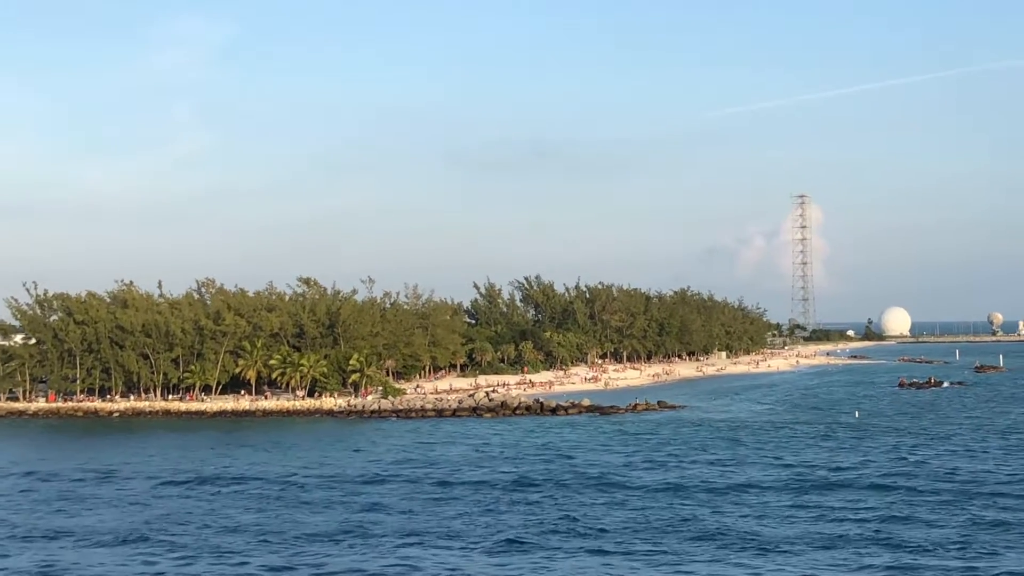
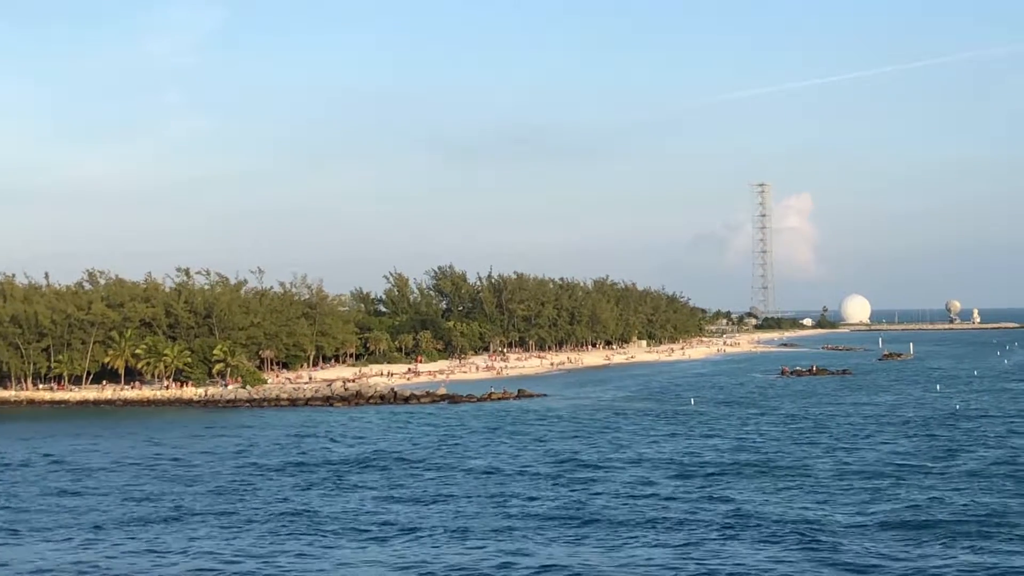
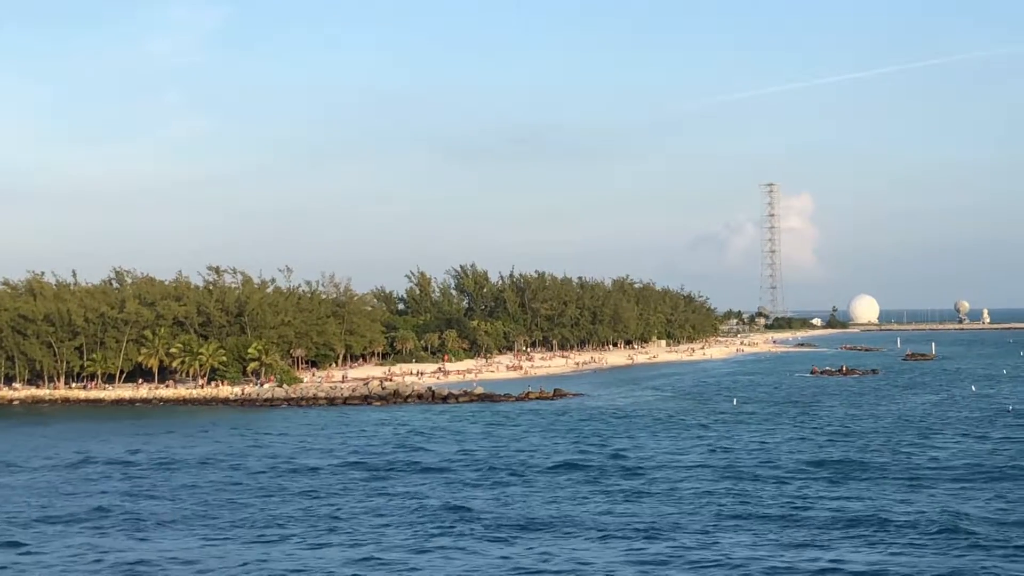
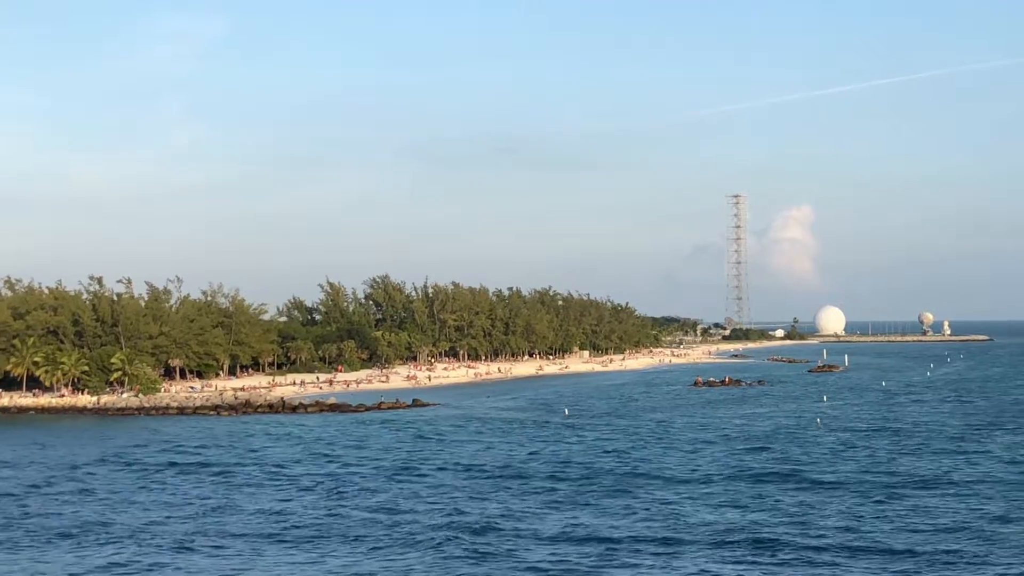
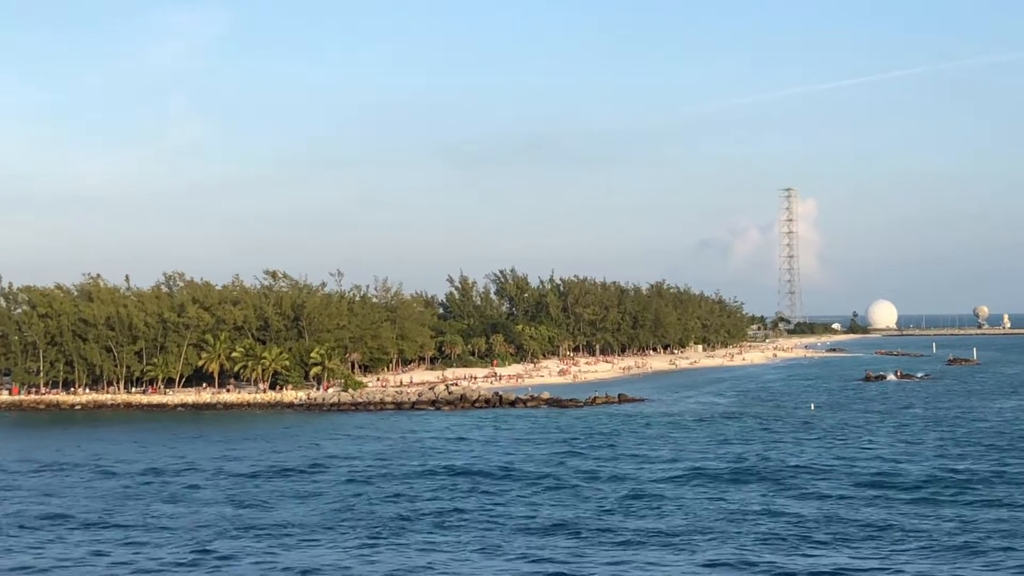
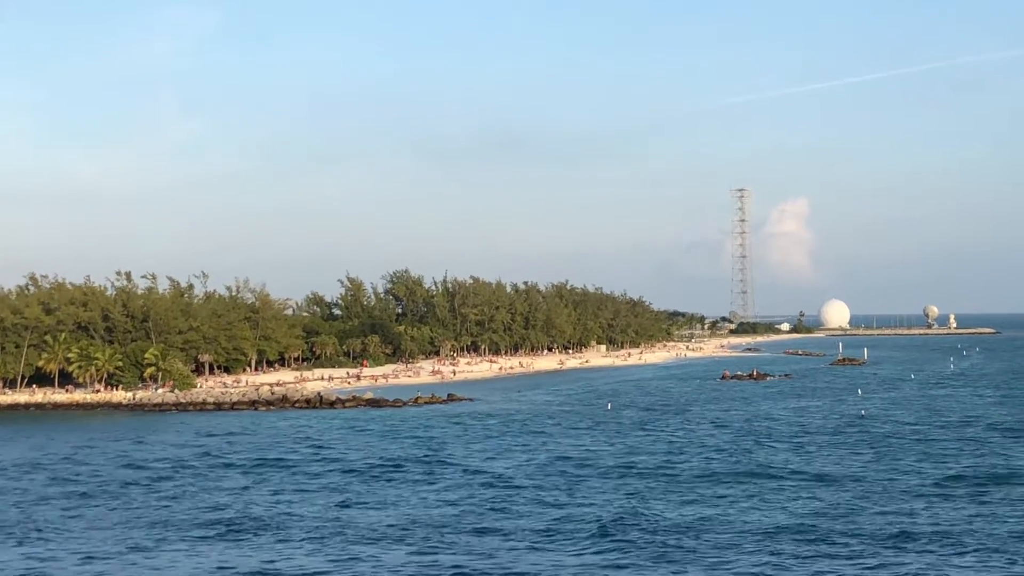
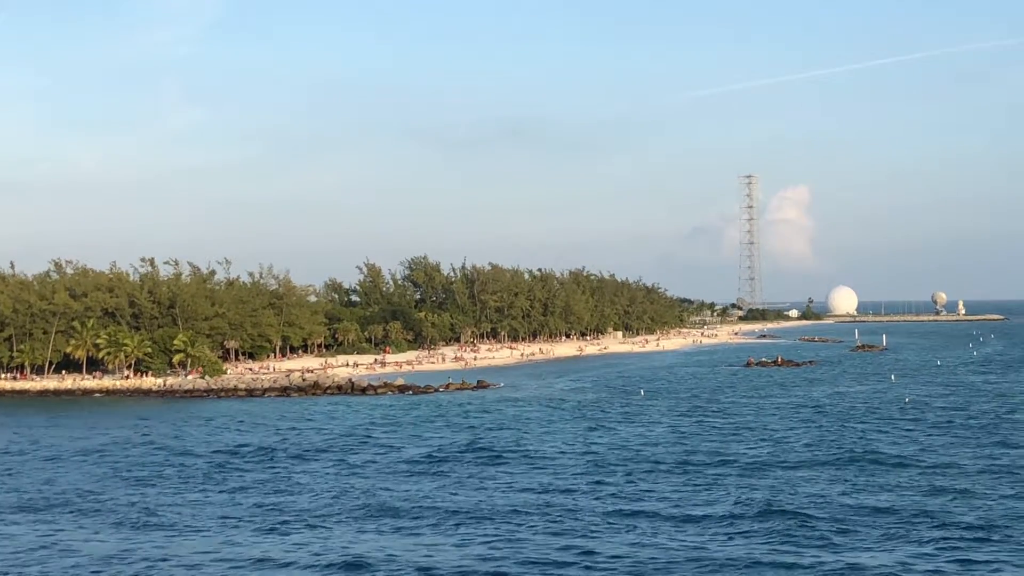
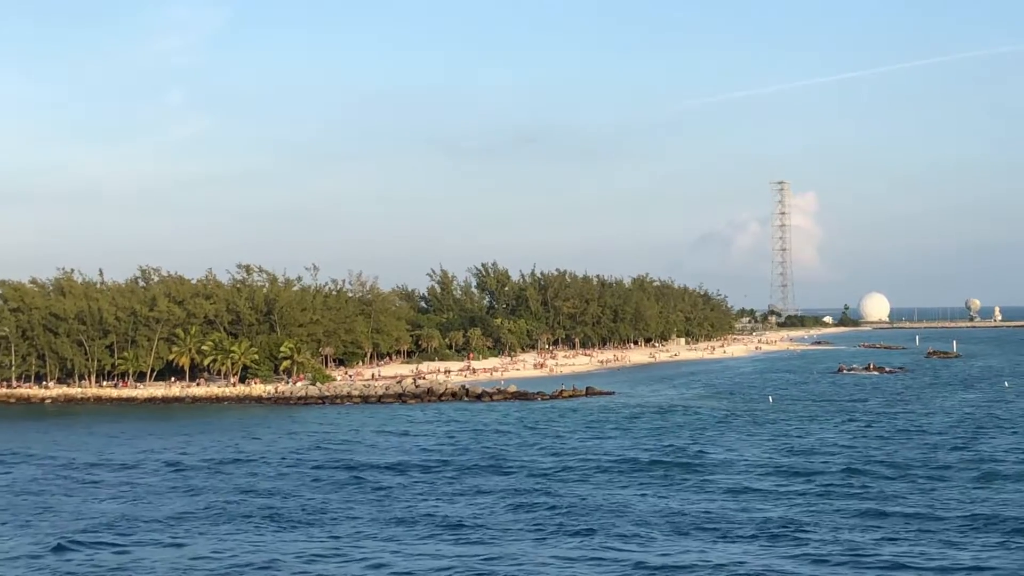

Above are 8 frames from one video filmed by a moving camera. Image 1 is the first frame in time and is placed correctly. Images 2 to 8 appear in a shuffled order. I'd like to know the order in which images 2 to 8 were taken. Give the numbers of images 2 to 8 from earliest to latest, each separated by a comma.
5, 8, 3, 2, 7, 6, 4
